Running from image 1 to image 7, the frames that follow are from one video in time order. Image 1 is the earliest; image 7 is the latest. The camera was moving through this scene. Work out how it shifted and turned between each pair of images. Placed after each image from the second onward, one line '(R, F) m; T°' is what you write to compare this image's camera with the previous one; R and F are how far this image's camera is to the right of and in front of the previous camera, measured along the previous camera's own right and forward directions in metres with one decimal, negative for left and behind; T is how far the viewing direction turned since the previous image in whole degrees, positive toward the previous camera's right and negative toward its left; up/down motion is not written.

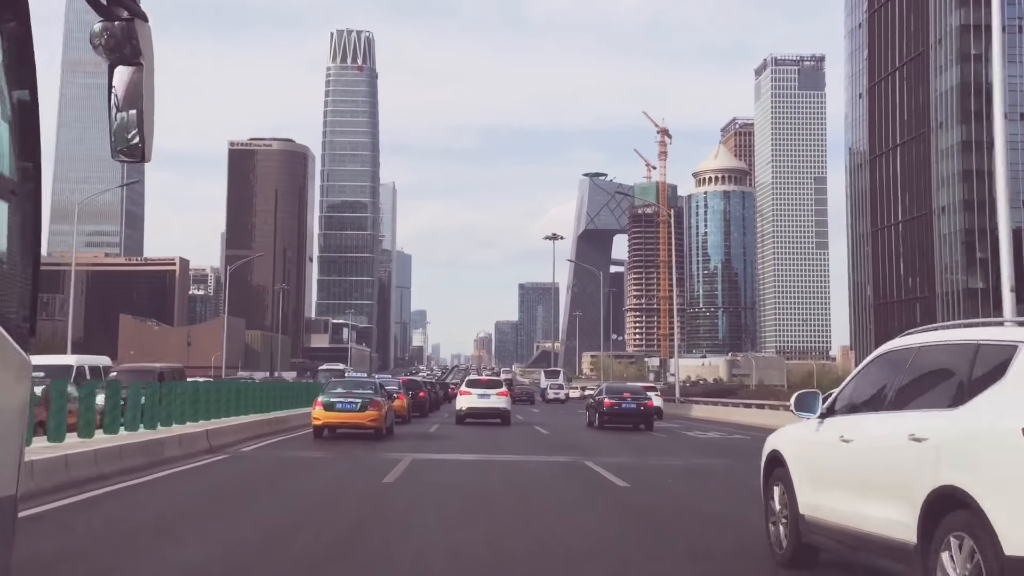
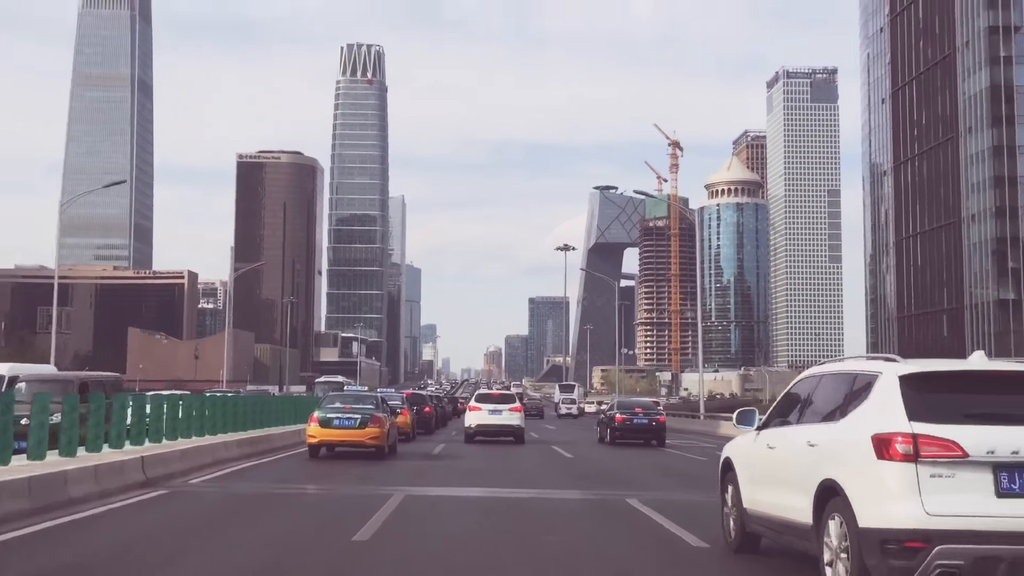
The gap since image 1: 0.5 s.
(0.0, +0.7) m; -1°
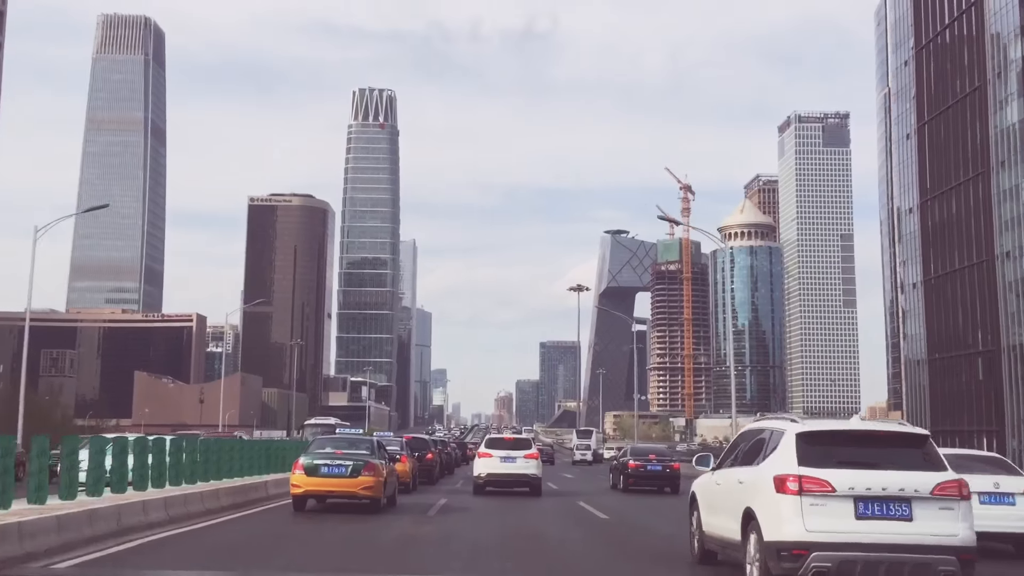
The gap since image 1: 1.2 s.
(0.0, +0.8) m; -1°
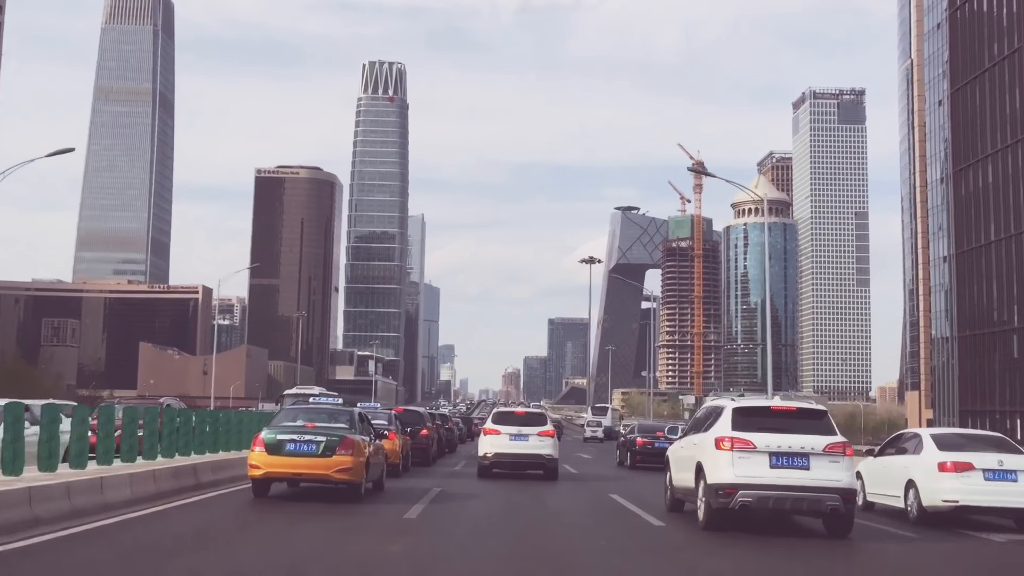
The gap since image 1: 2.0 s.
(0.0, +1.1) m; 0°
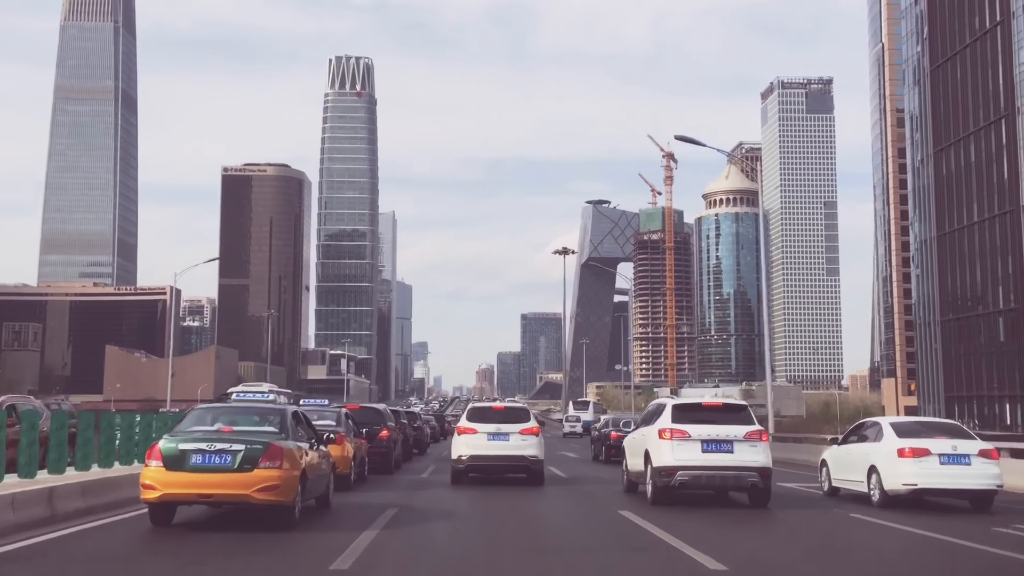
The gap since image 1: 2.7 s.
(0.0, +0.6) m; +2°
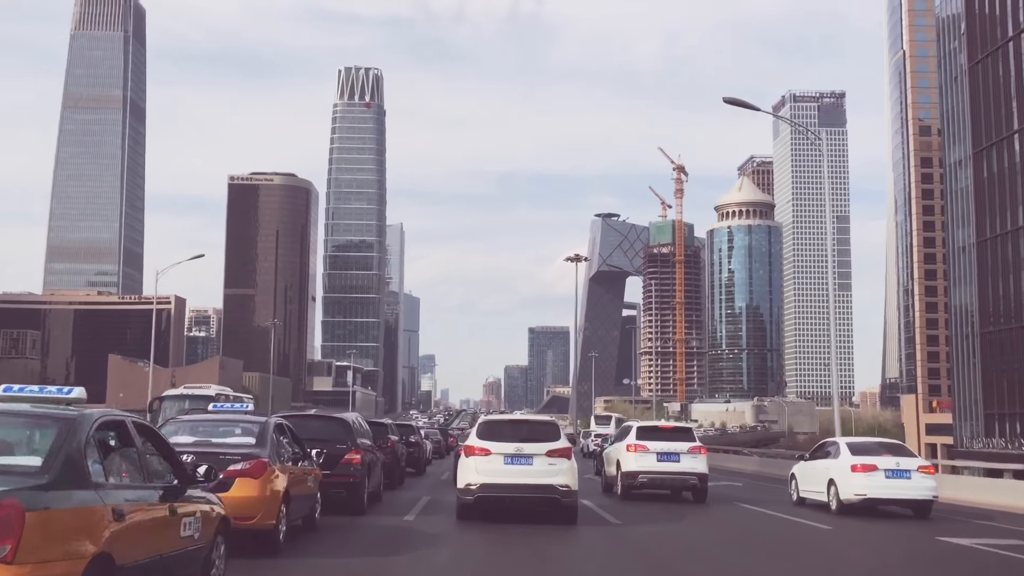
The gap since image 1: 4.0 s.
(-0.1, +1.1) m; 0°
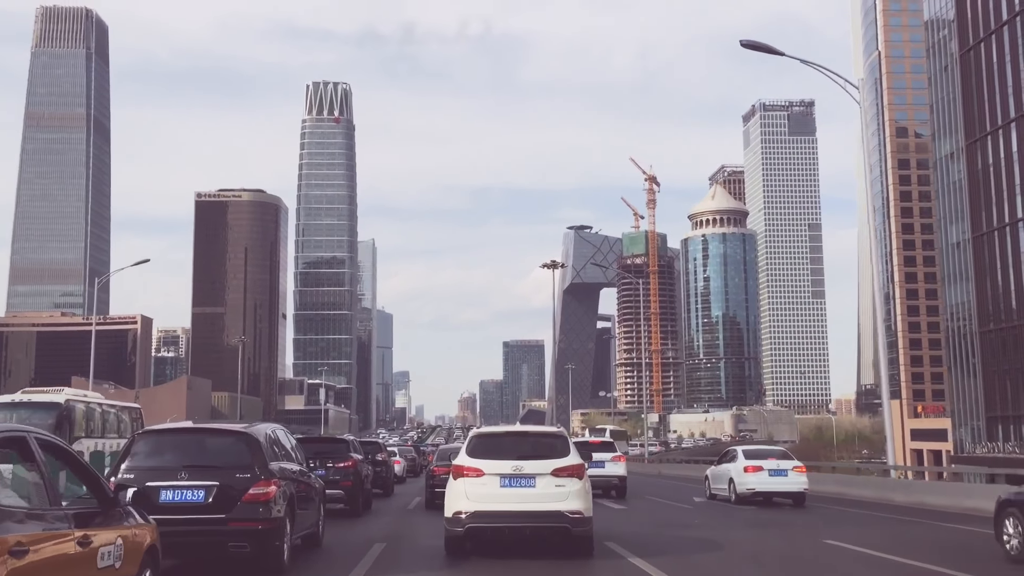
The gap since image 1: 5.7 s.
(0.0, +1.2) m; +2°
